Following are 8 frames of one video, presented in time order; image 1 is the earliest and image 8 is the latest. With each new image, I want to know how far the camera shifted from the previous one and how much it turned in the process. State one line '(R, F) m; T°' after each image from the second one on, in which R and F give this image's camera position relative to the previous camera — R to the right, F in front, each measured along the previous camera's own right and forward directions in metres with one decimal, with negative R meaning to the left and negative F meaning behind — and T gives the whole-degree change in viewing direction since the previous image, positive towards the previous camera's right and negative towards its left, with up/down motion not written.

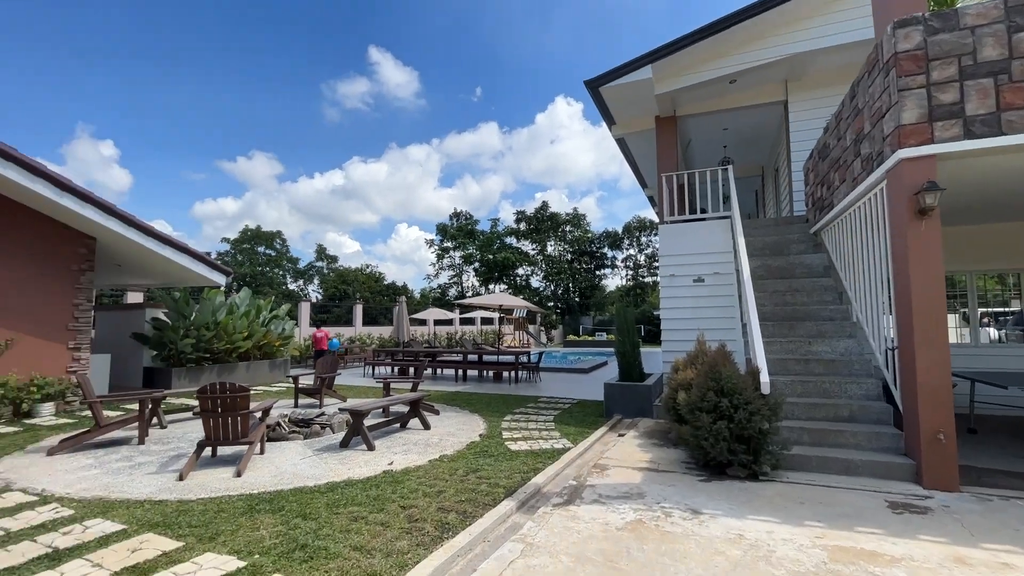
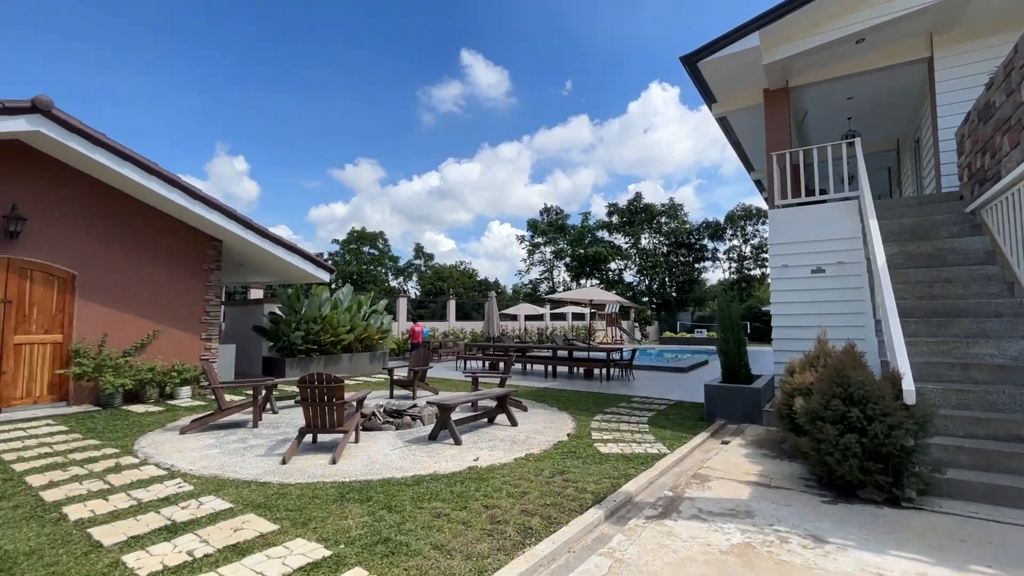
(+0.1, +0.3) m; -11°
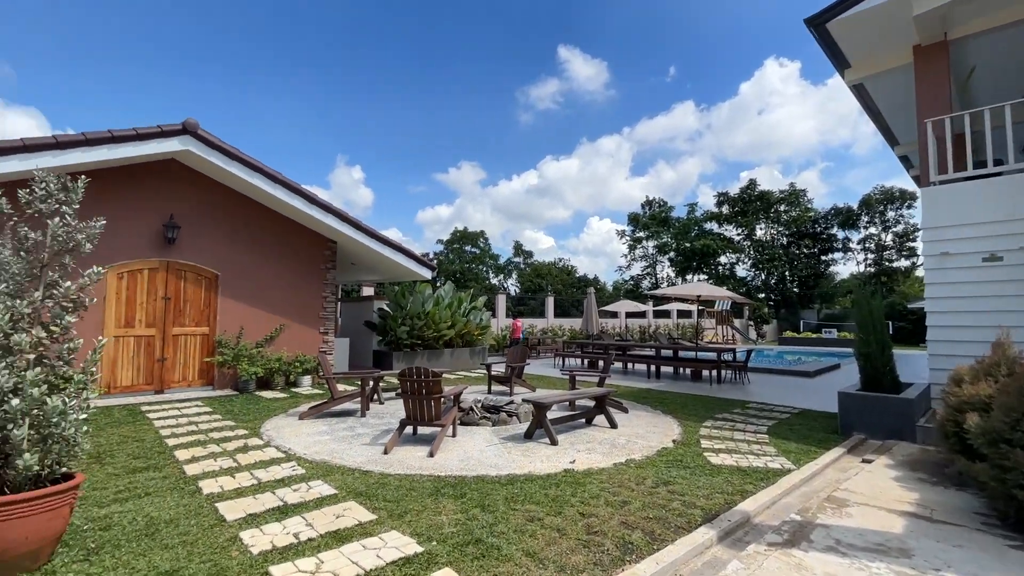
(0.0, +0.2) m; -12°
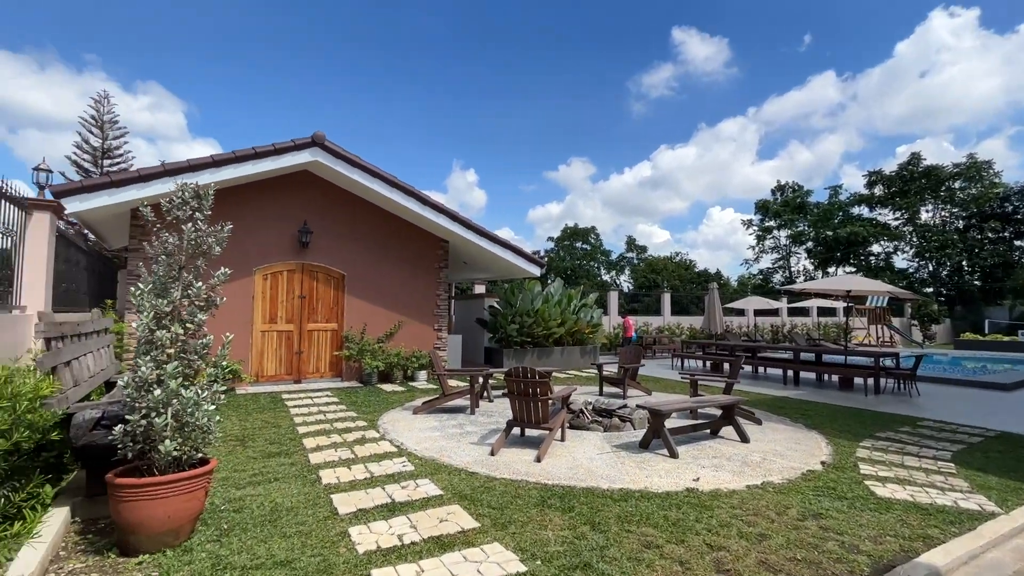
(0.0, +0.3) m; -13°
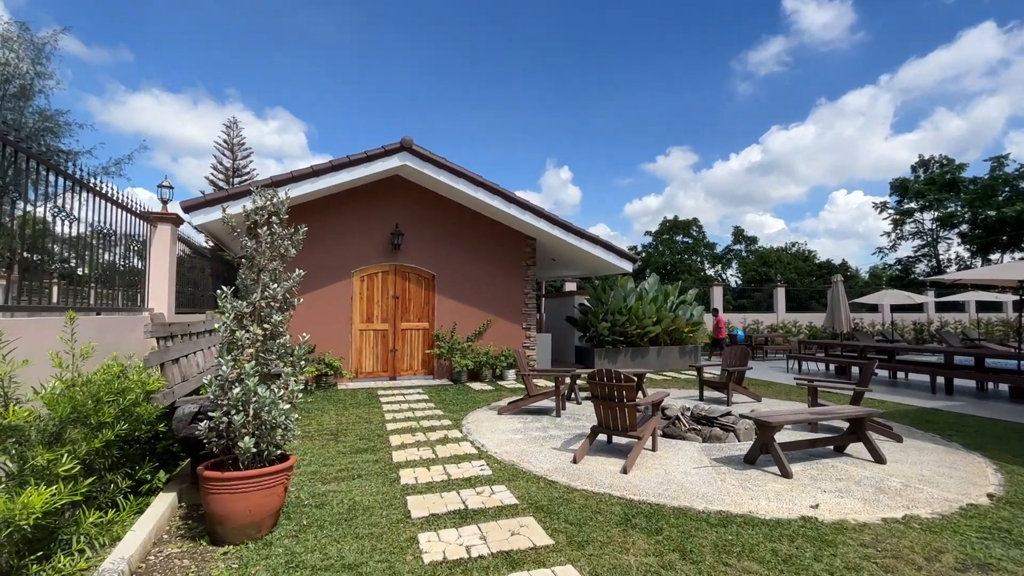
(+0.2, +0.3) m; -11°
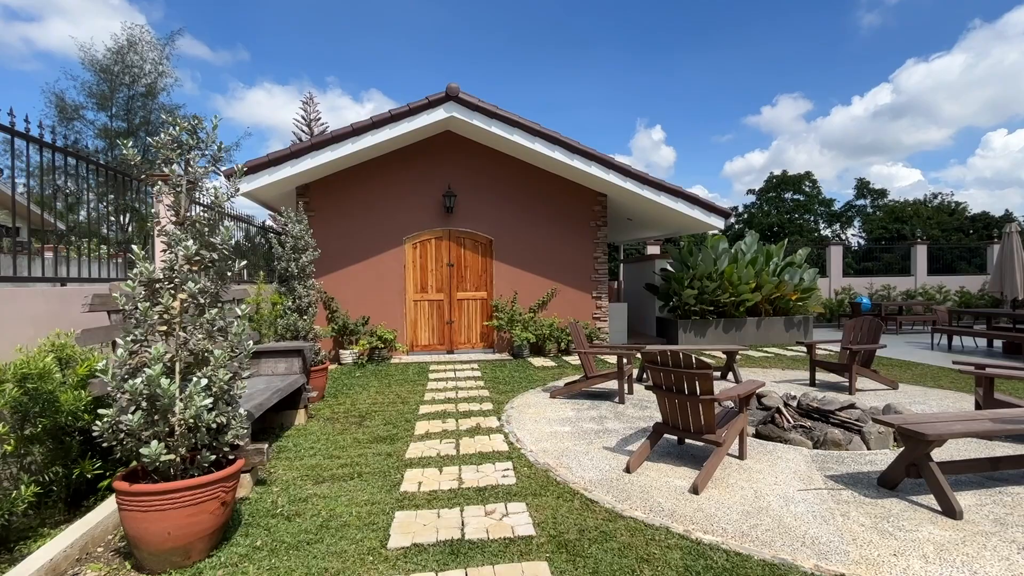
(+0.5, +1.1) m; -11°
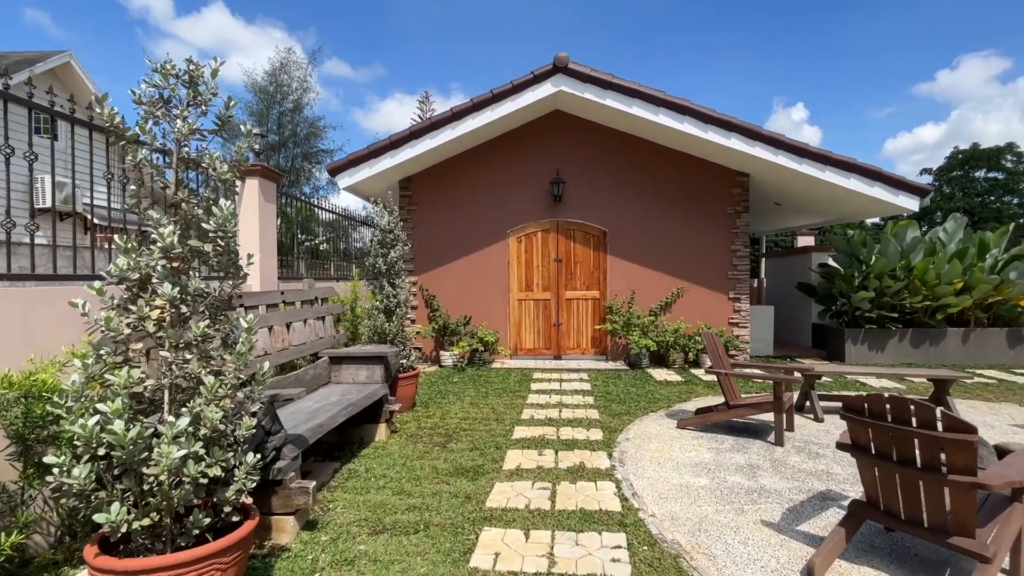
(0.0, +1.0) m; -14°
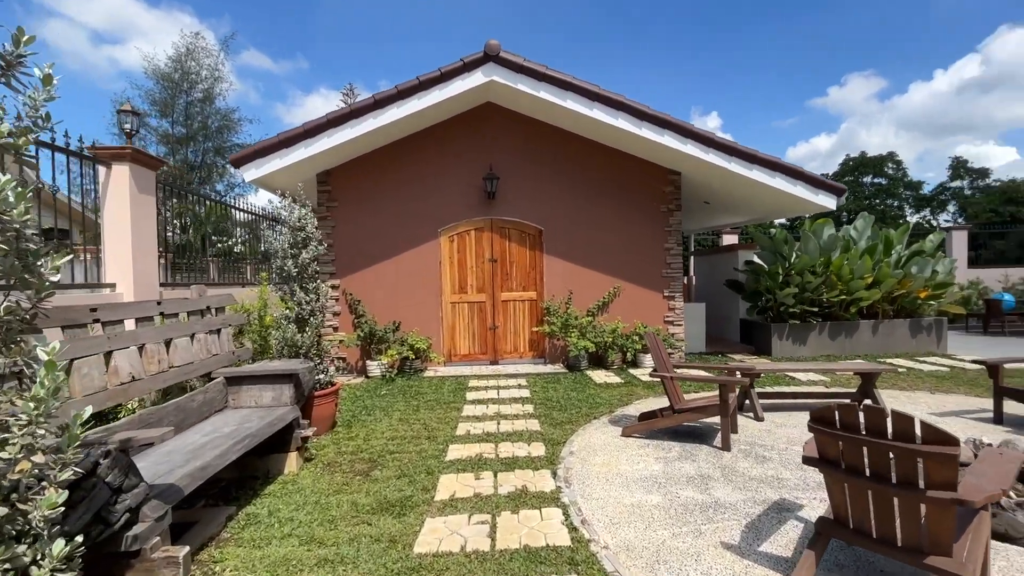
(0.0, +0.4) m; +8°
